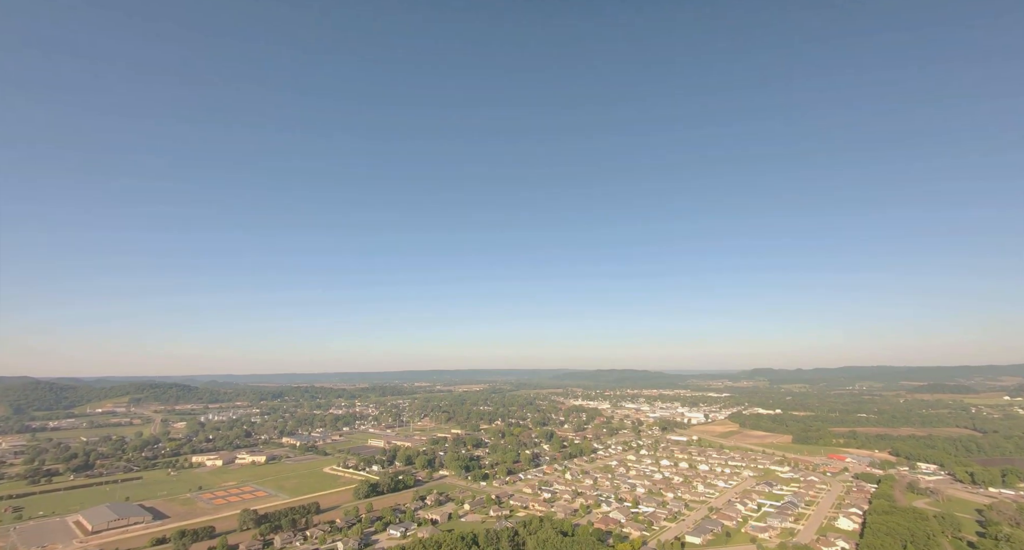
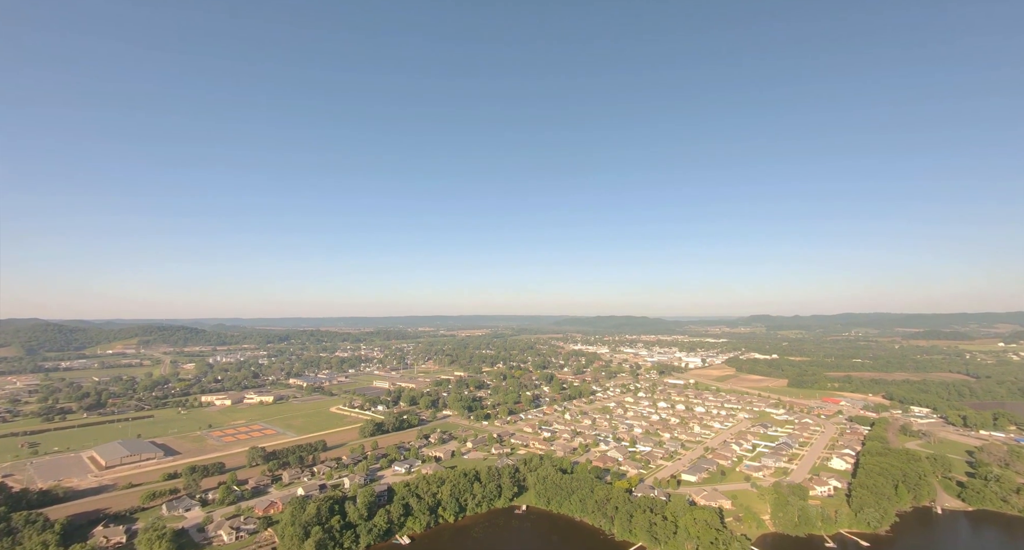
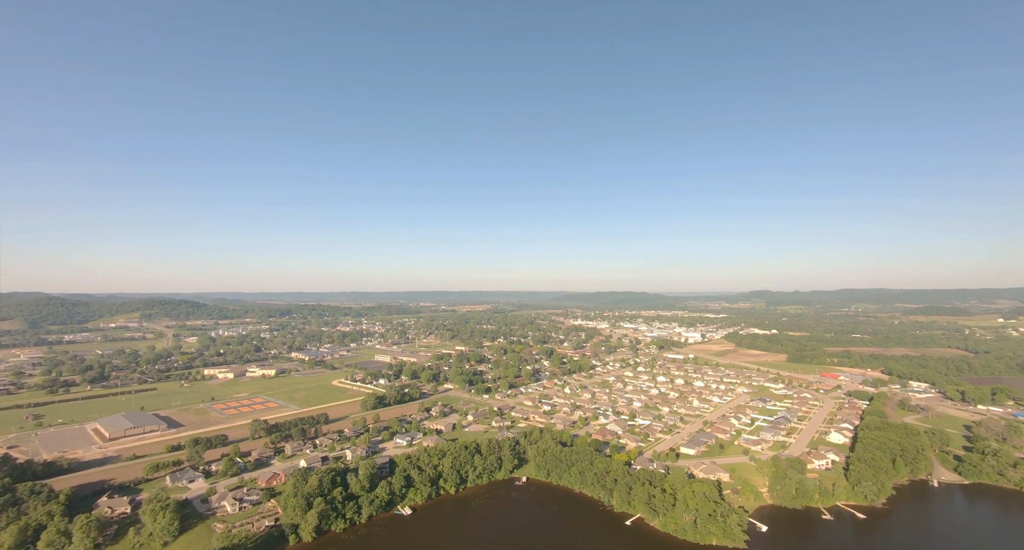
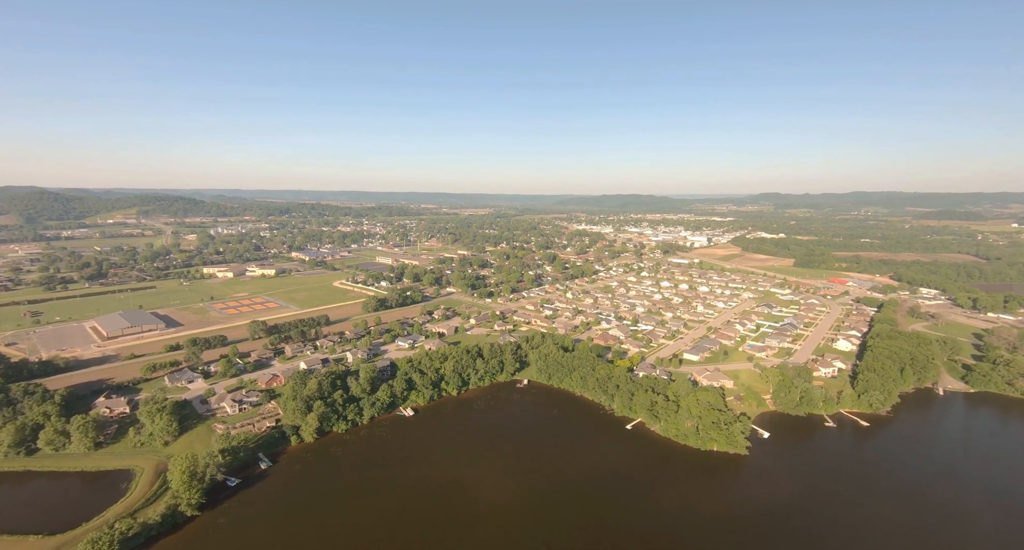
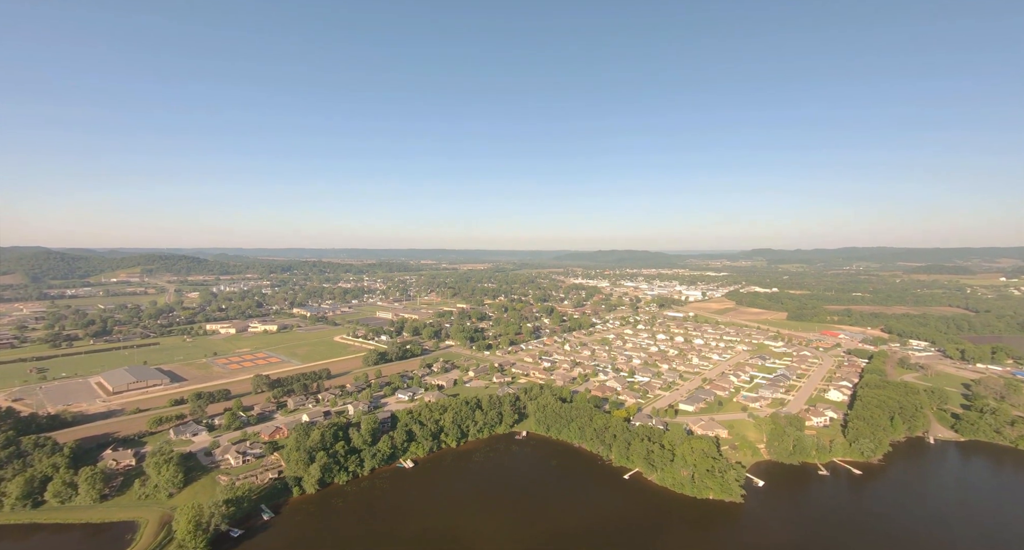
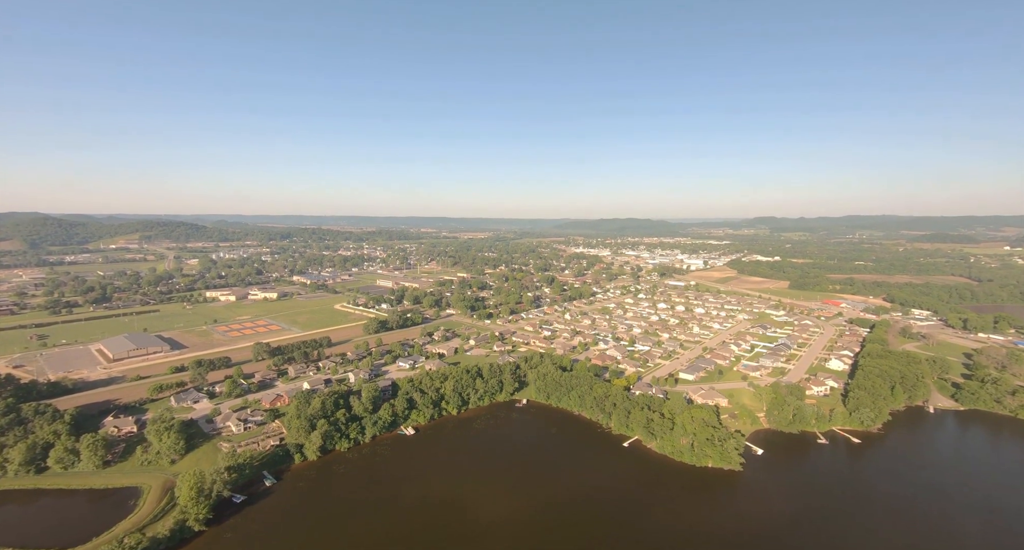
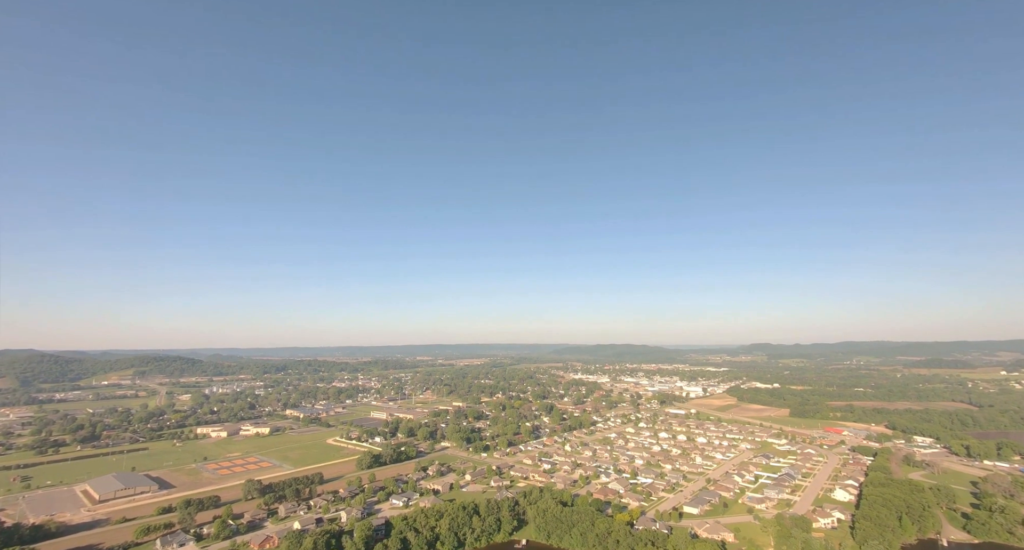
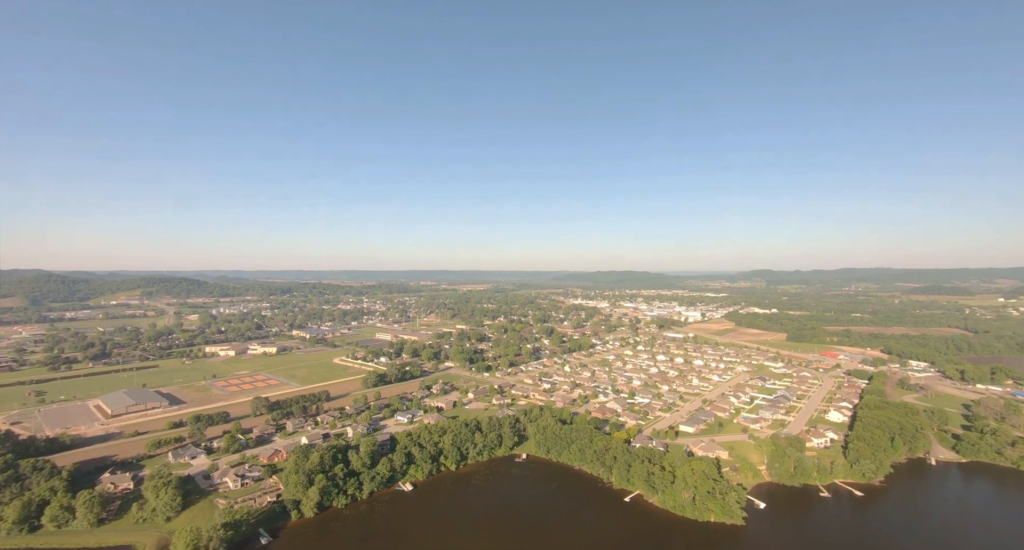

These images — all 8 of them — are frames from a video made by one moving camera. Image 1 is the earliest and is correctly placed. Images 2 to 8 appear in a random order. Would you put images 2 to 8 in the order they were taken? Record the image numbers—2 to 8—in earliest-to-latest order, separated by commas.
7, 2, 3, 8, 5, 6, 4
